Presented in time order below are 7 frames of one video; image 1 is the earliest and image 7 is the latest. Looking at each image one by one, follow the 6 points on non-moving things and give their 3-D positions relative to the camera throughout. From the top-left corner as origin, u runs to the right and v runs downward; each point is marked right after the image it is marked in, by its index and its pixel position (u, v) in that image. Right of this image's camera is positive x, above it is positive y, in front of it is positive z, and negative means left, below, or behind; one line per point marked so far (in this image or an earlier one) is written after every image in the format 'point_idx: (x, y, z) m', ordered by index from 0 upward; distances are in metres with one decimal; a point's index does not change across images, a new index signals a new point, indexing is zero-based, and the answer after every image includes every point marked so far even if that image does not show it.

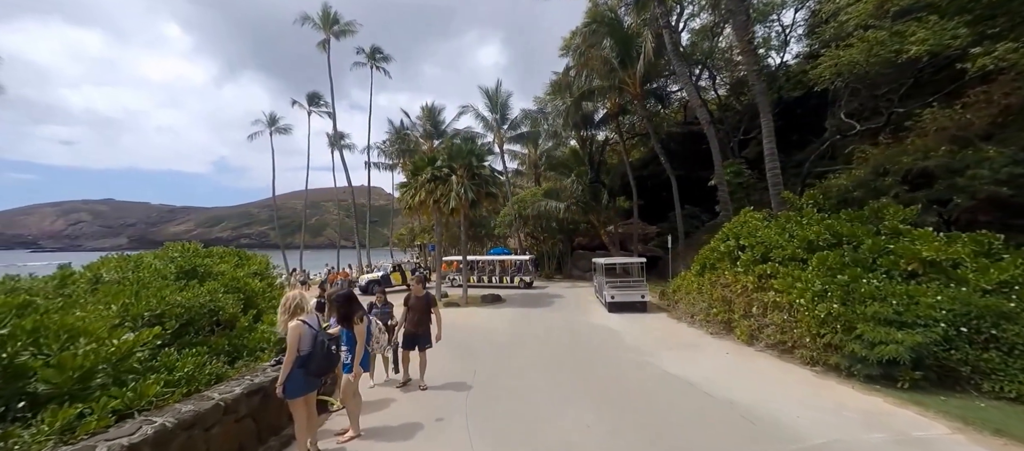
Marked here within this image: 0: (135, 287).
0: (-5.8, -0.9, +6.0) m
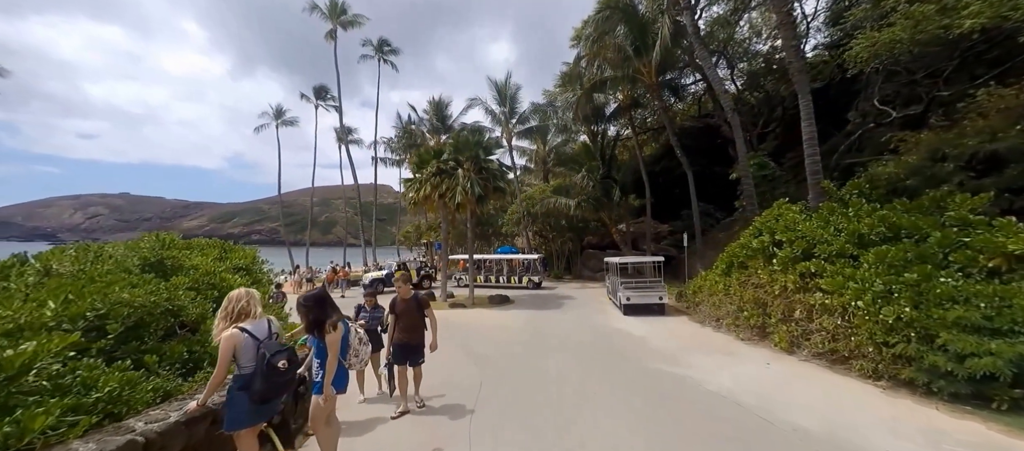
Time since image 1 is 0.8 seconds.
0: (-5.6, -0.7, +5.2) m
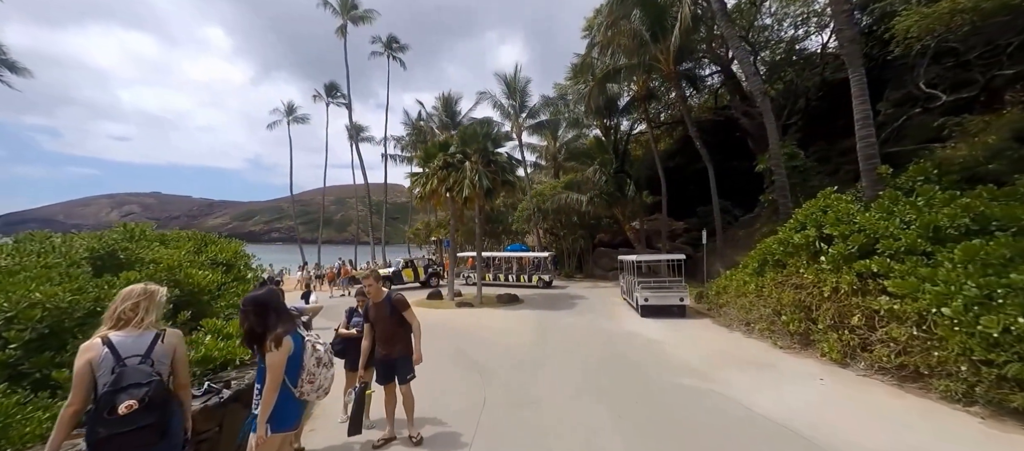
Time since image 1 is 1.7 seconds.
0: (-5.5, -0.6, +4.3) m
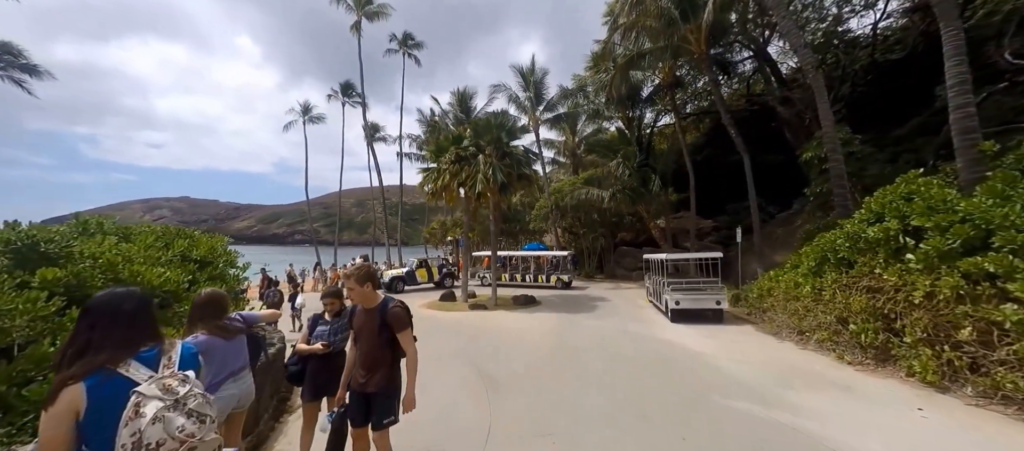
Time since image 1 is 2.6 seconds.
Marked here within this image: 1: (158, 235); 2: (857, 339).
0: (-5.4, -0.4, +3.3) m
1: (-6.4, -0.2, +7.1) m
2: (+6.7, -2.2, +7.6) m
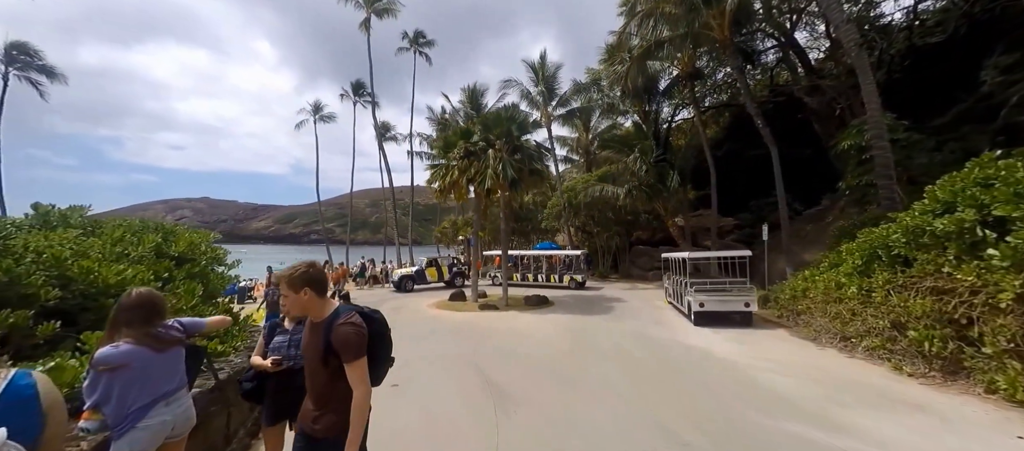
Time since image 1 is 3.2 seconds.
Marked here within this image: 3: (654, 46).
0: (-5.4, -0.3, +2.6) m
1: (-6.2, 0.0, +6.5) m
2: (+6.9, -2.1, +6.6) m
3: (+7.2, +9.1, +19.8) m
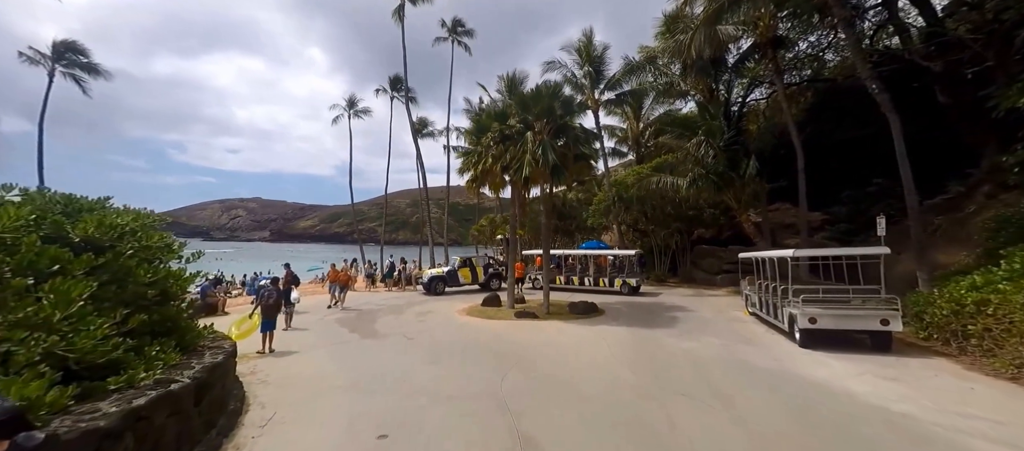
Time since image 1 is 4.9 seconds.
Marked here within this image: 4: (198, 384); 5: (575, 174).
0: (-5.2, +0.1, +0.6) m
1: (-5.7, +0.3, +4.5) m
2: (+7.4, -1.8, +3.3) m
3: (+9.1, +9.3, +16.4) m
4: (-4.5, -2.3, +5.6) m
5: (+2.9, +2.4, +17.9) m
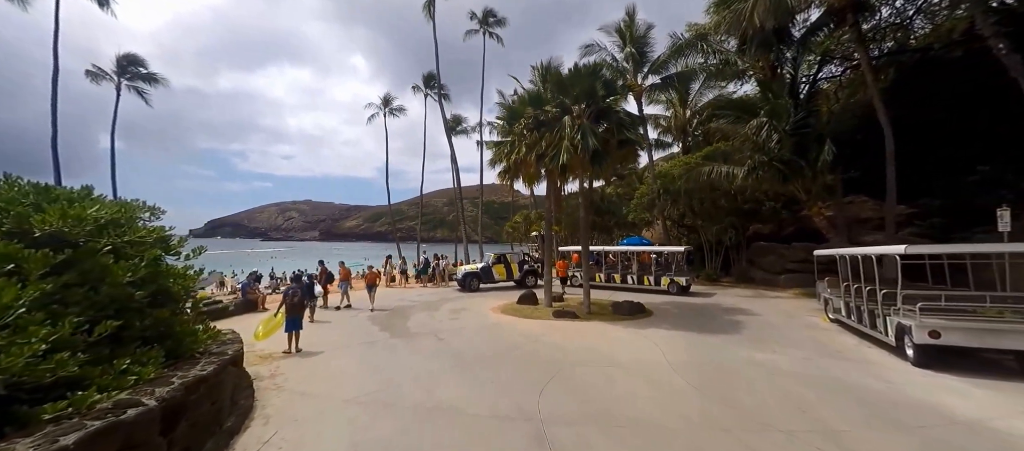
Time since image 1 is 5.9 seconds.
0: (-5.2, +0.2, -0.4) m
1: (-5.3, +0.5, +3.5) m
2: (+7.6, -1.6, +1.2) m
3: (+10.4, +9.6, +14.1) m
4: (-4.0, -2.1, +4.6) m
5: (+4.4, +2.6, +16.1) m
